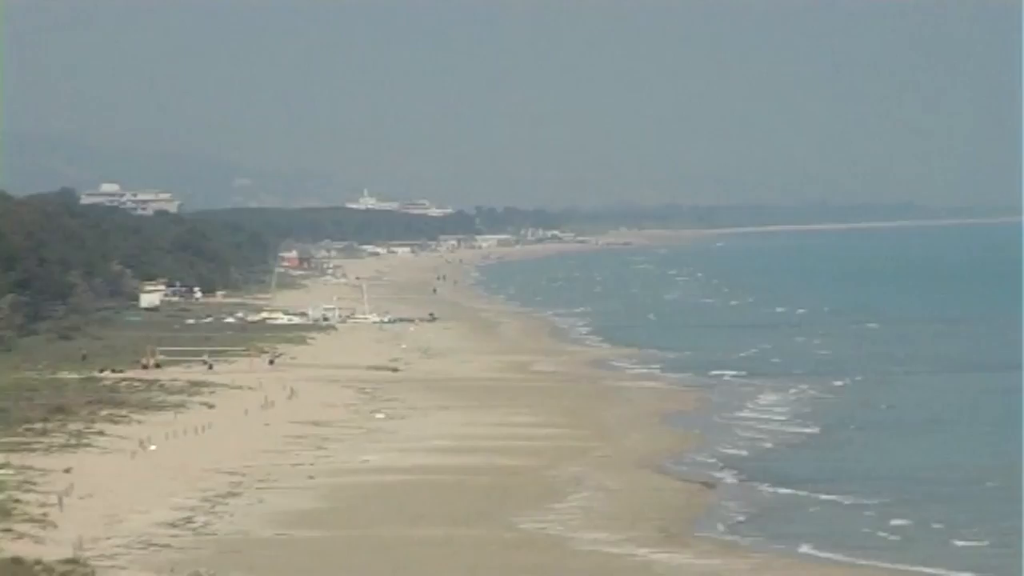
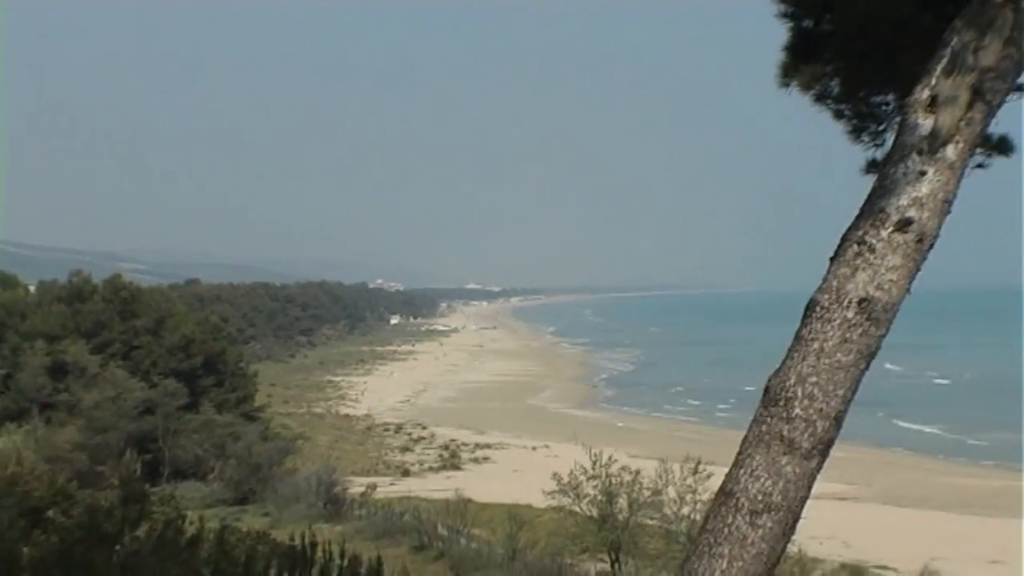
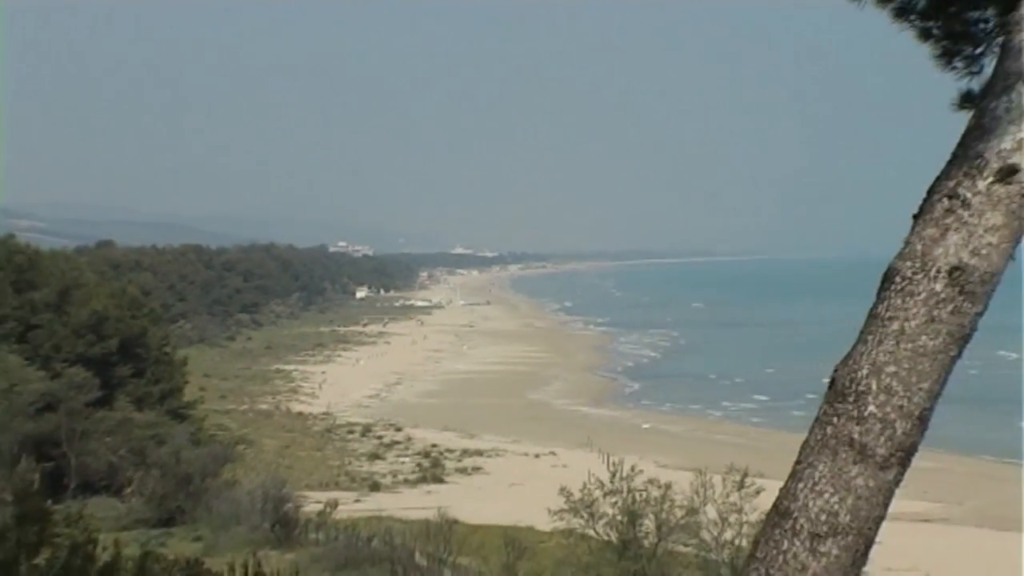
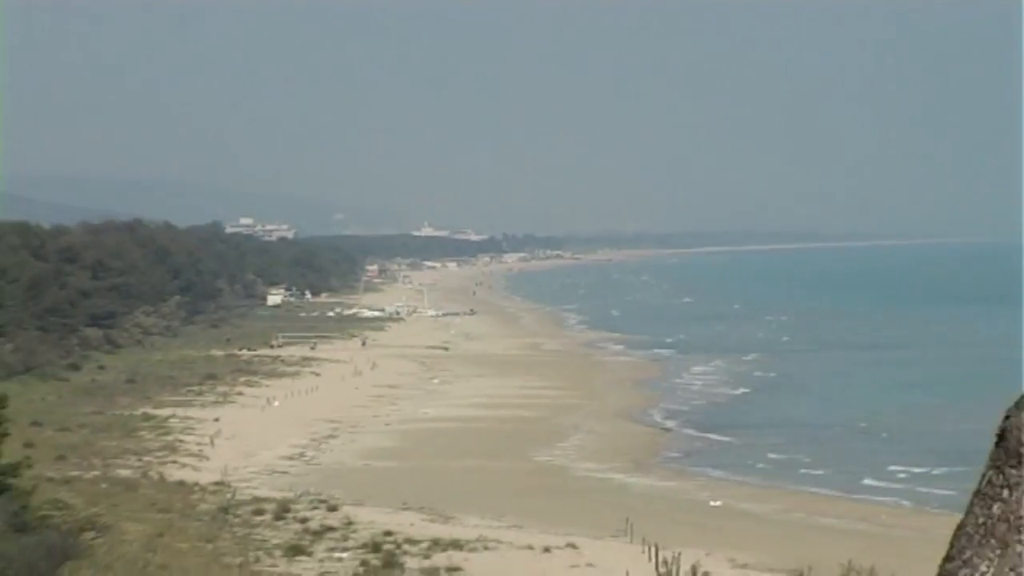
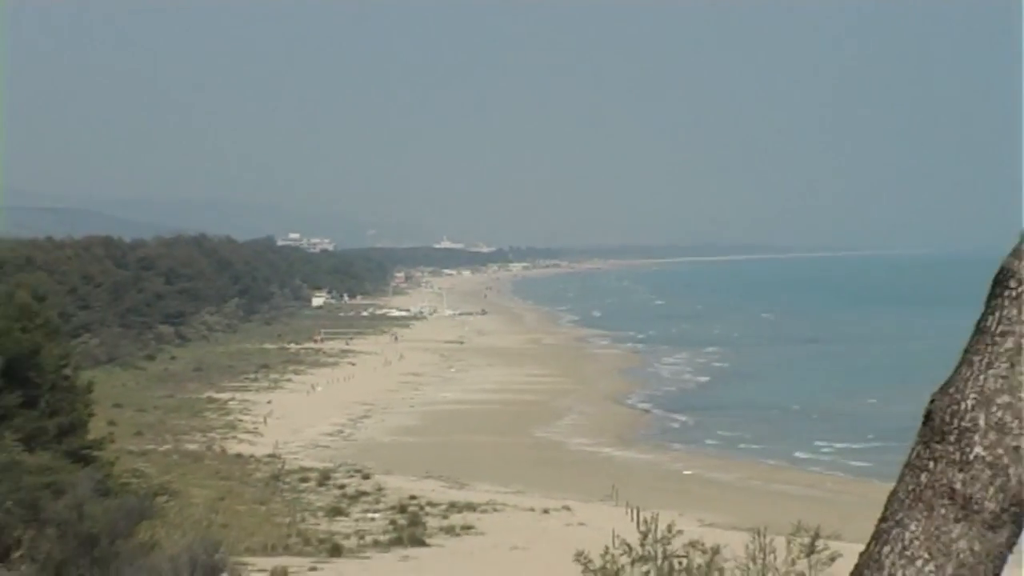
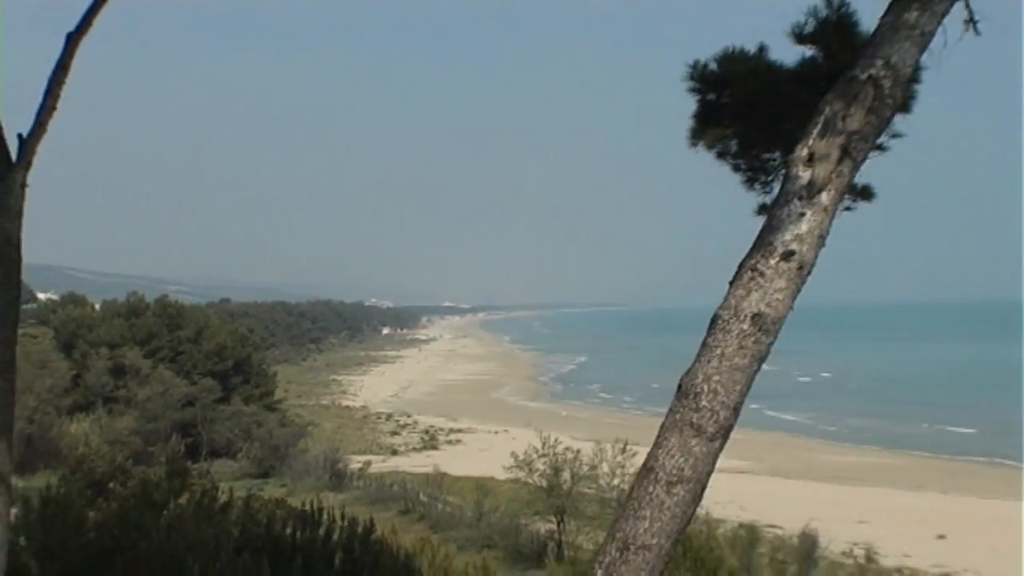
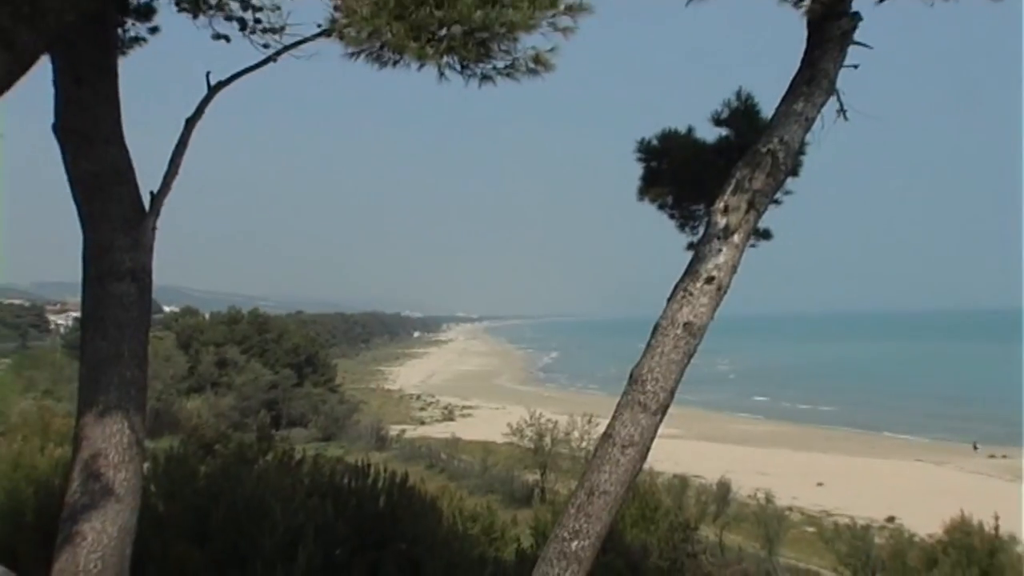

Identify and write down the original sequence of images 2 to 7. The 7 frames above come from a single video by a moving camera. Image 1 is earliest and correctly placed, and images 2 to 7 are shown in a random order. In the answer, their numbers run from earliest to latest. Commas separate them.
4, 5, 3, 2, 6, 7
